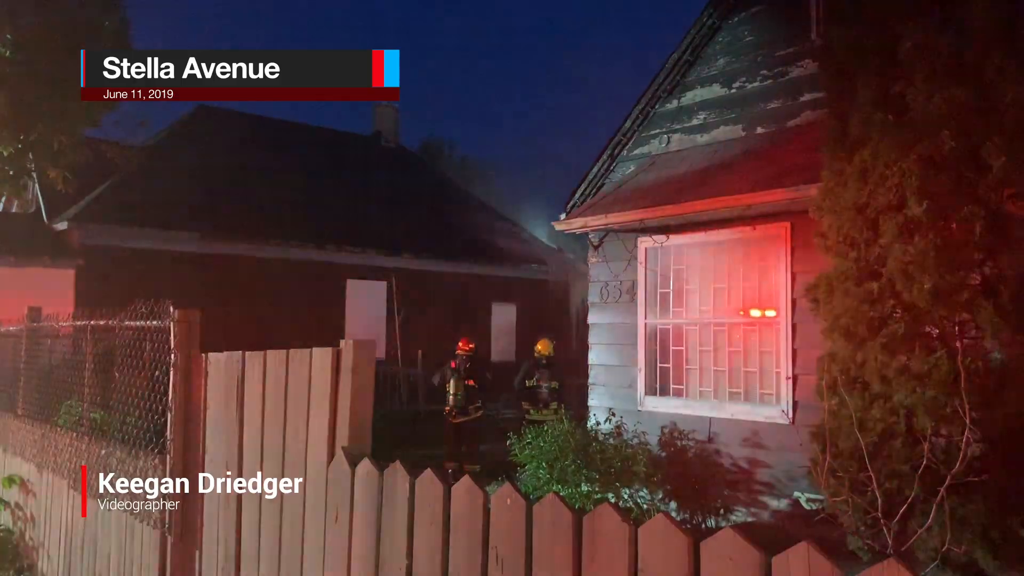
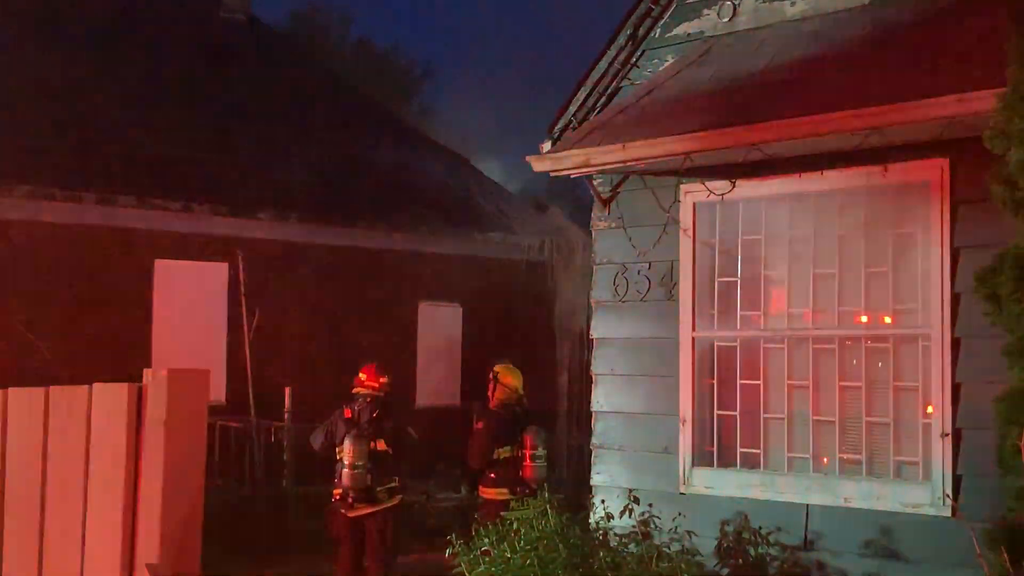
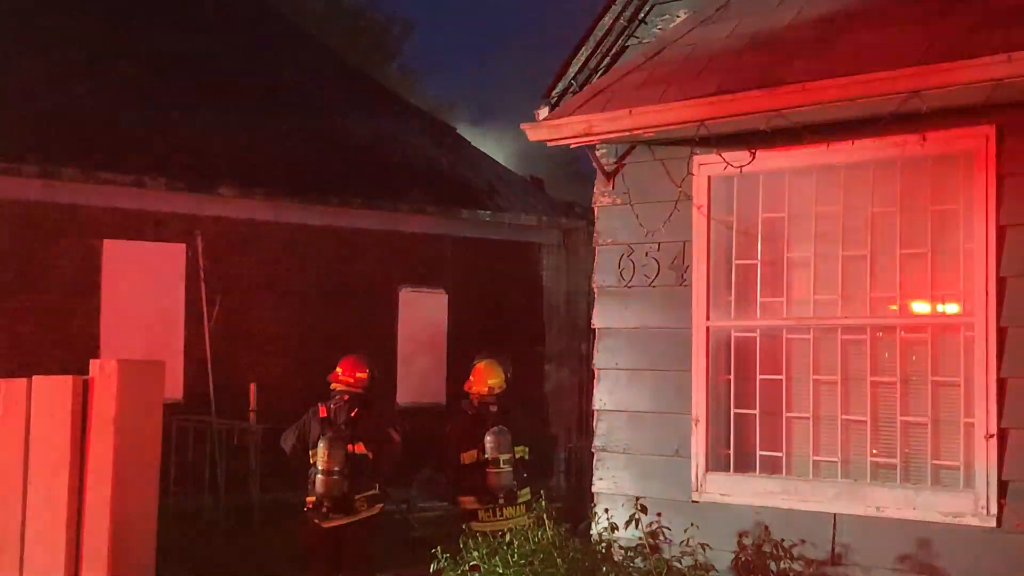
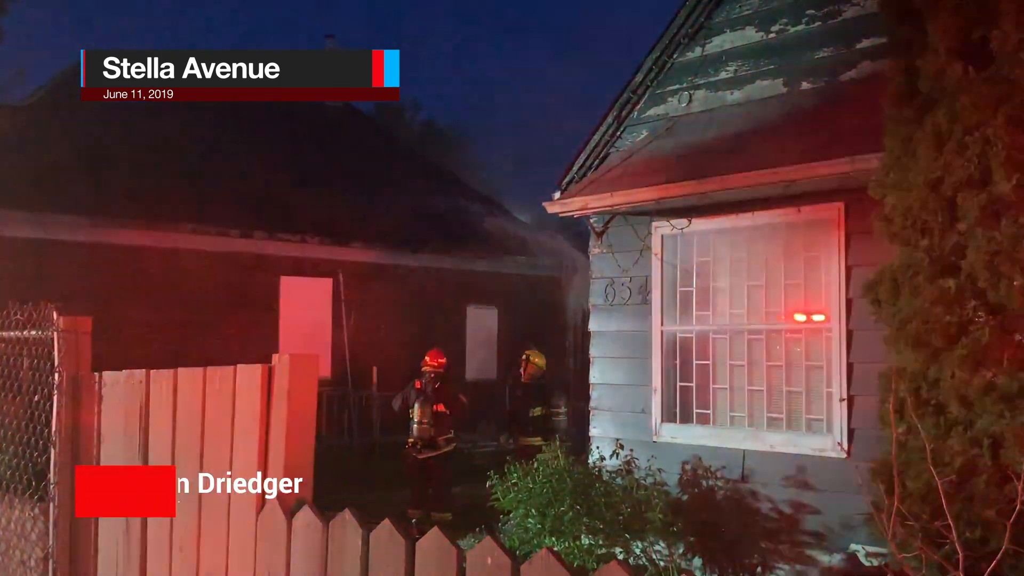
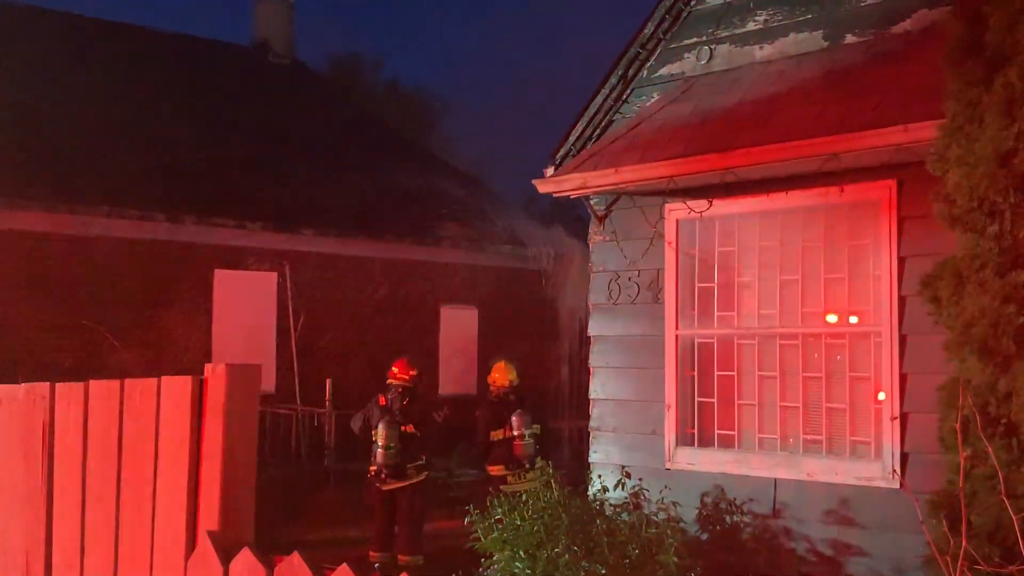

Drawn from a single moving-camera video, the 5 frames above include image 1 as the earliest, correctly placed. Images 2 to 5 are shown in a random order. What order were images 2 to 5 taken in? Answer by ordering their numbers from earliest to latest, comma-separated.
4, 5, 2, 3
